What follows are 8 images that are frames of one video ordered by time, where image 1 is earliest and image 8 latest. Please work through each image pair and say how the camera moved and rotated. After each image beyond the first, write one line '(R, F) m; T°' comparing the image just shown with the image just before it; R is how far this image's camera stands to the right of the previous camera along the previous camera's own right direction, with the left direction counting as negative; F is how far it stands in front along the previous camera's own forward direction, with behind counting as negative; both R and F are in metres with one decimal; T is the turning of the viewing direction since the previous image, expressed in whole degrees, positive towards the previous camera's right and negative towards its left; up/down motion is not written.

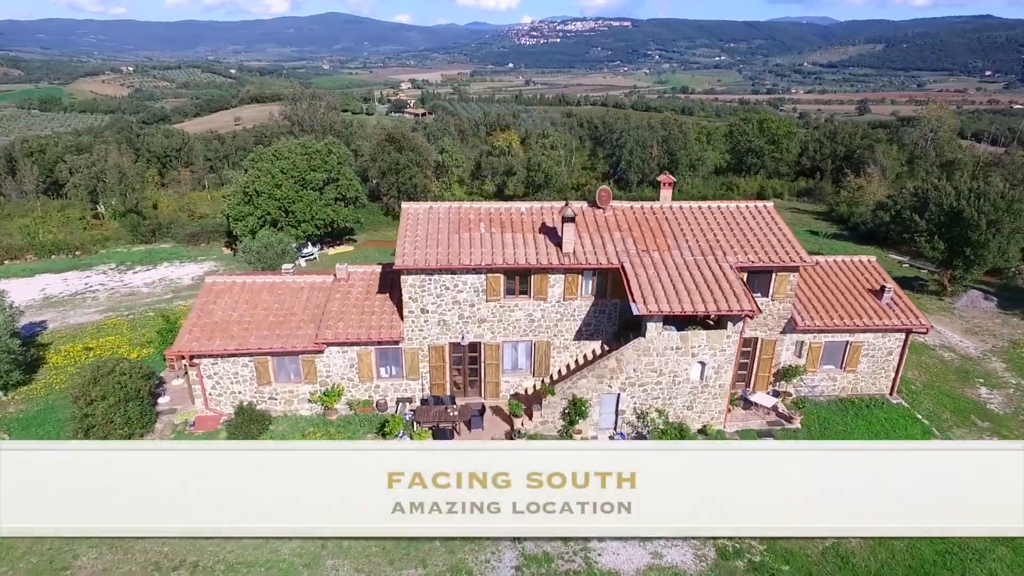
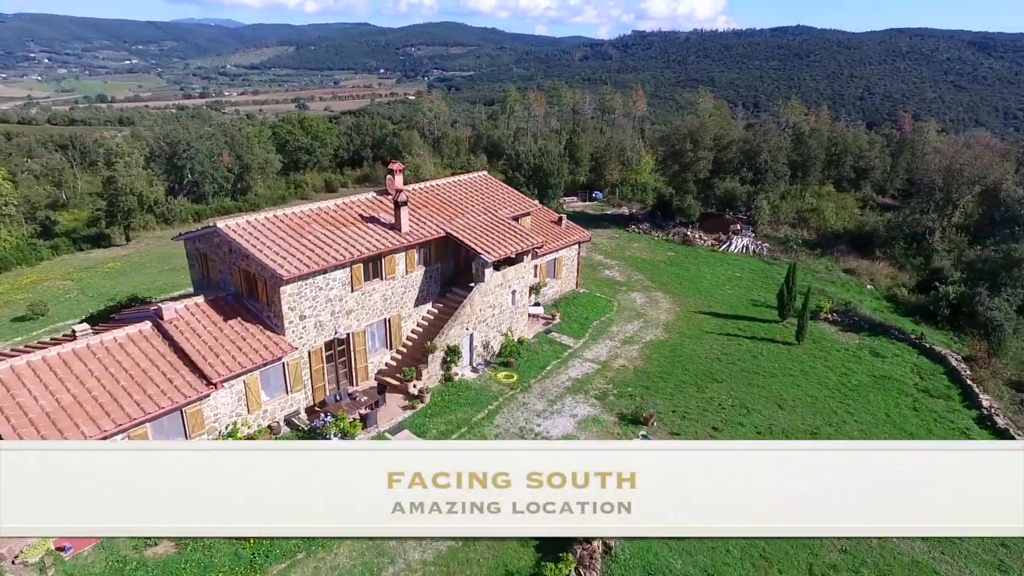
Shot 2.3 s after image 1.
(-9.5, +0.5) m; +43°
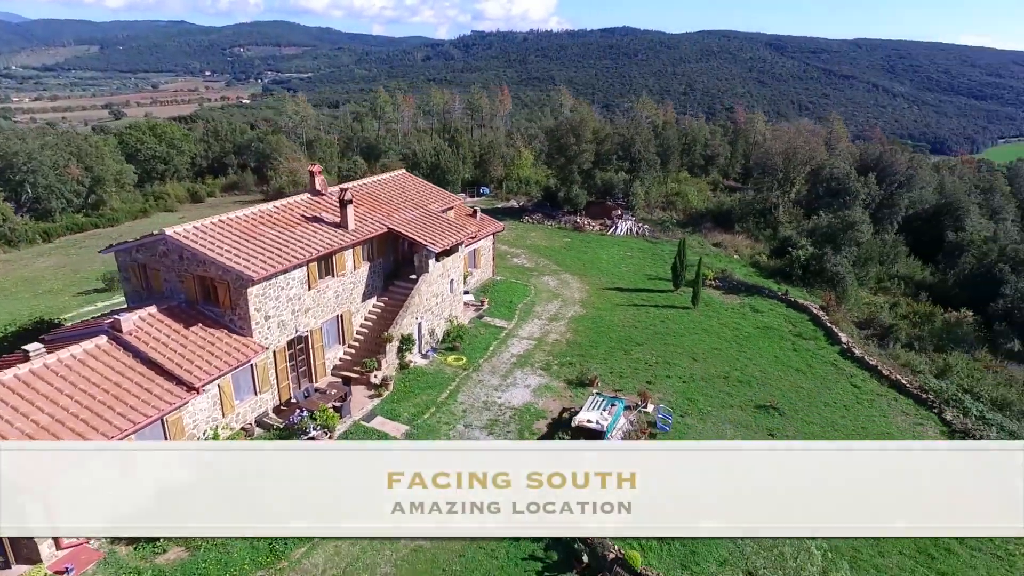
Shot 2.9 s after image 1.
(-2.7, -1.2) m; +13°
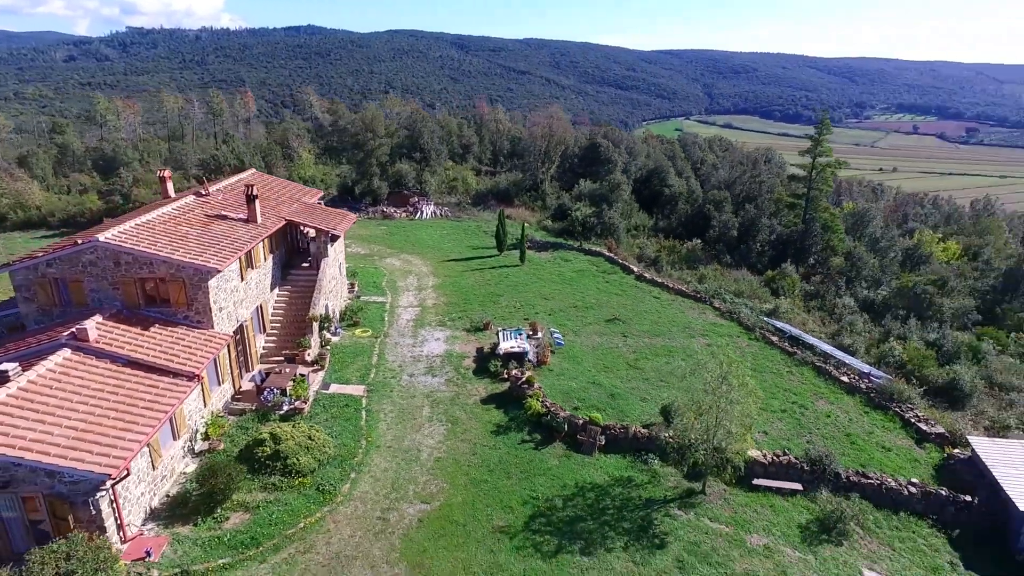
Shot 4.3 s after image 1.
(-6.2, -2.5) m; +24°
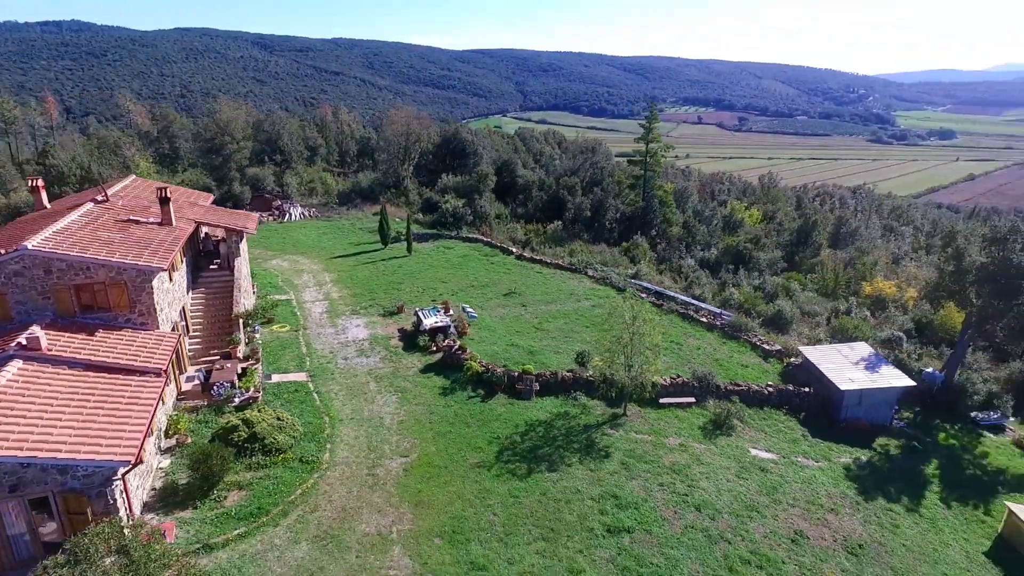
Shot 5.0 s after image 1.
(-3.1, -2.0) m; +15°
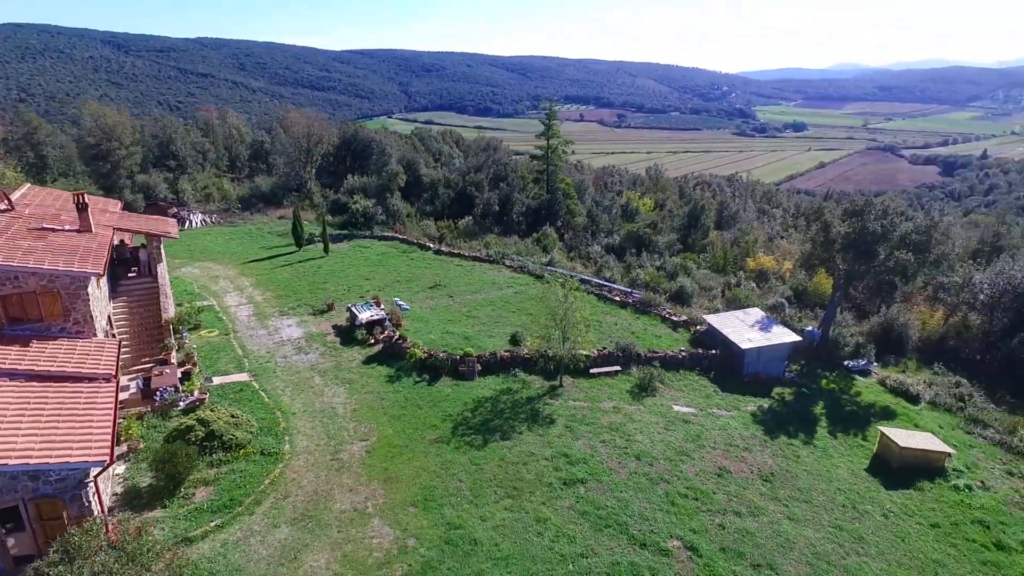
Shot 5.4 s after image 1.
(-1.4, -1.1) m; +9°
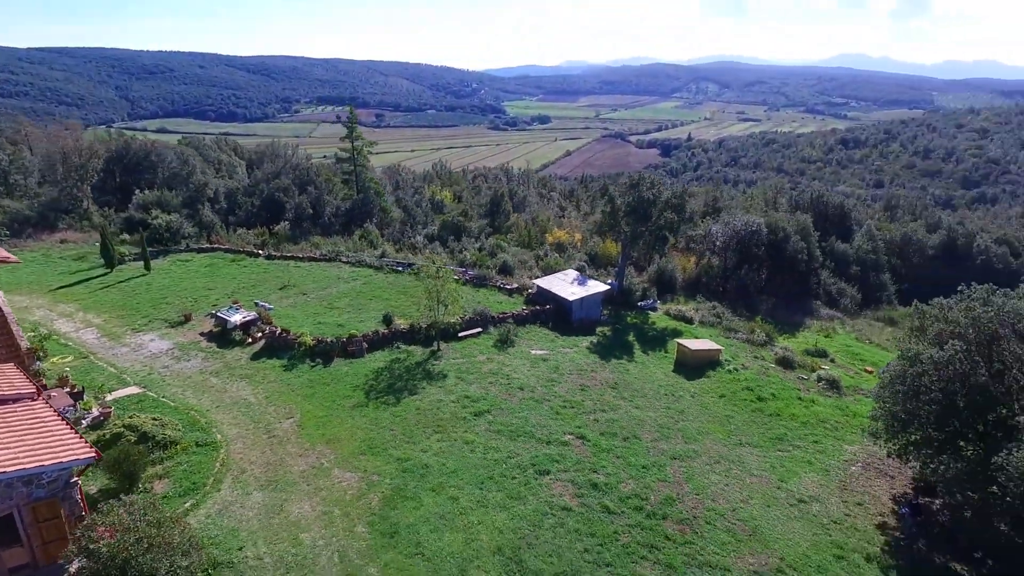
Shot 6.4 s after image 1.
(-3.7, -3.0) m; +20°
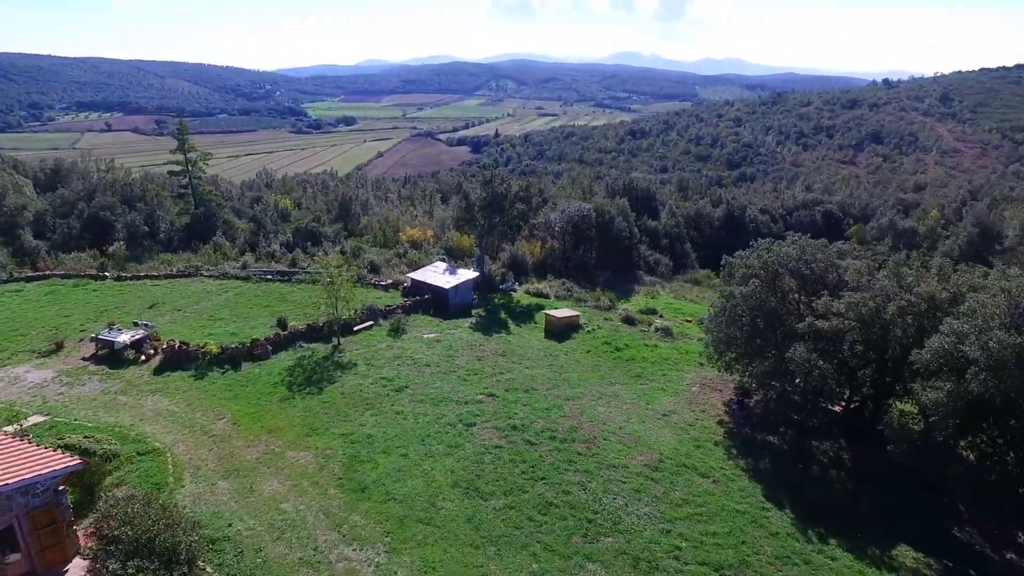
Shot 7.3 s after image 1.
(-2.9, -2.9) m; +16°
